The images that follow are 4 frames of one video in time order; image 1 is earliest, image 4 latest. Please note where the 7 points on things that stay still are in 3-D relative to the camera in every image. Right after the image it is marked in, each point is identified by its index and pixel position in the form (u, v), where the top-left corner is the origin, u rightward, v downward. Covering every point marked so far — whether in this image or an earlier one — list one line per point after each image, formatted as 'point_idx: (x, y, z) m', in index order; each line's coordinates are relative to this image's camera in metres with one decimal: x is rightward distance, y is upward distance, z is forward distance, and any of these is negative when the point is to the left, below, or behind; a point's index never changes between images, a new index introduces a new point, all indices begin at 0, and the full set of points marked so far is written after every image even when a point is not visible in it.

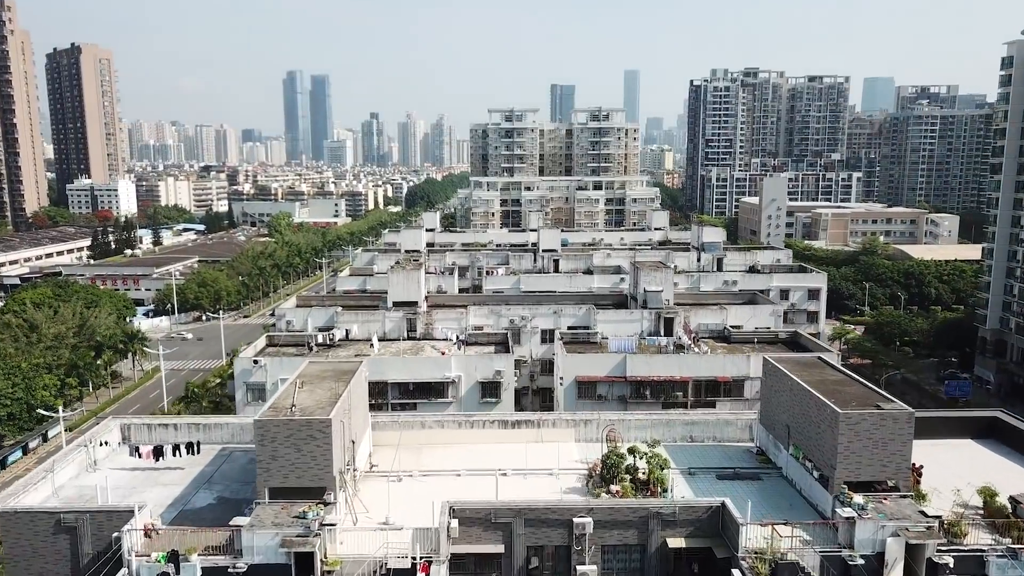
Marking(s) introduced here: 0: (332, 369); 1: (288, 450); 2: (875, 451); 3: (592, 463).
0: (-3.9, -1.8, +15.8) m
1: (-3.8, -2.8, +12.6) m
2: (+6.3, -2.8, +12.7) m
3: (+1.6, -3.6, +15.0) m
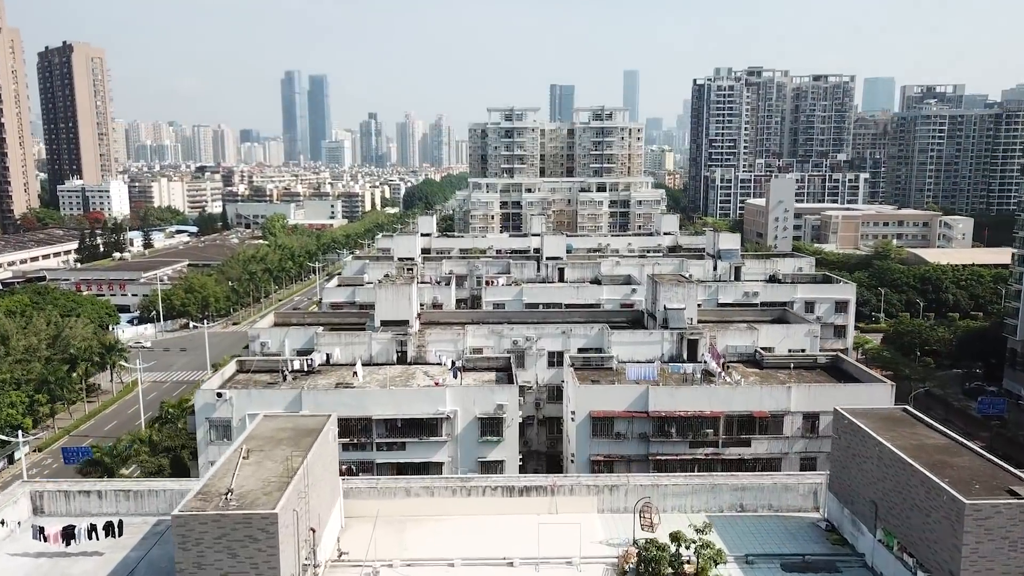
0: (-3.7, -2.4, +12.6) m
1: (-3.7, -3.4, +9.3) m
2: (+6.4, -3.4, +9.4) m
3: (+1.8, -4.2, +11.7) m
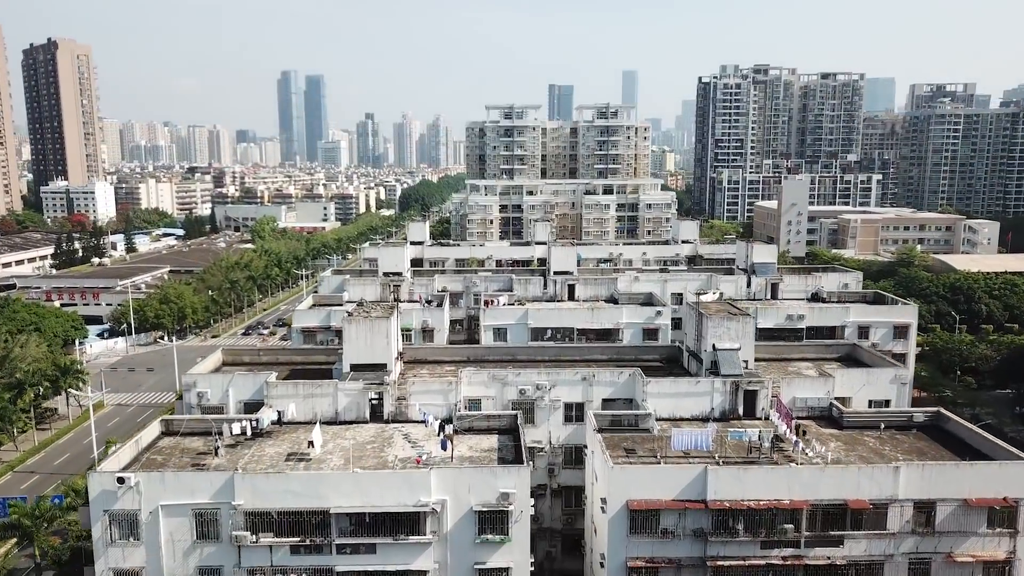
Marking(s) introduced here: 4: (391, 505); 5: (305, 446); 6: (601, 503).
0: (-3.5, -3.3, +7.0) m
1: (-3.5, -4.3, +3.7) m
2: (+6.6, -4.3, +3.8) m
3: (+2.0, -5.2, +6.1) m
4: (-2.5, -4.5, +15.4) m
5: (-5.0, -3.8, +18.0) m
6: (+1.9, -4.6, +15.9) m
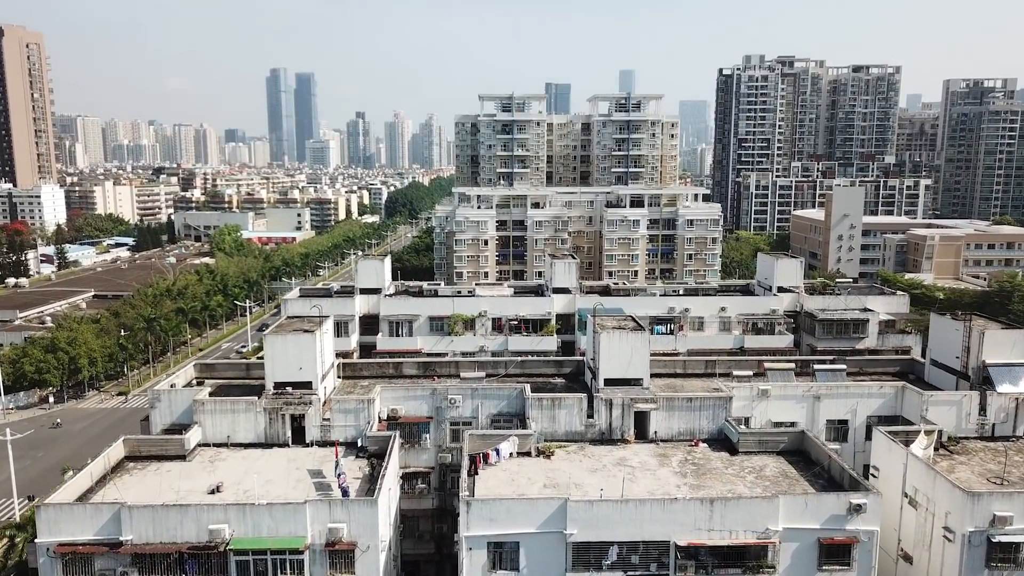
0: (-3.0, -6.5, -10.7) m
1: (-2.9, -7.5, -14.0) m
2: (+7.2, -7.6, -13.8) m
3: (+2.5, -8.4, -11.5) m
4: (-2.0, -7.8, -2.3) m
5: (-4.6, -7.1, +0.3) m
6: (+2.4, -7.9, -1.7) m
